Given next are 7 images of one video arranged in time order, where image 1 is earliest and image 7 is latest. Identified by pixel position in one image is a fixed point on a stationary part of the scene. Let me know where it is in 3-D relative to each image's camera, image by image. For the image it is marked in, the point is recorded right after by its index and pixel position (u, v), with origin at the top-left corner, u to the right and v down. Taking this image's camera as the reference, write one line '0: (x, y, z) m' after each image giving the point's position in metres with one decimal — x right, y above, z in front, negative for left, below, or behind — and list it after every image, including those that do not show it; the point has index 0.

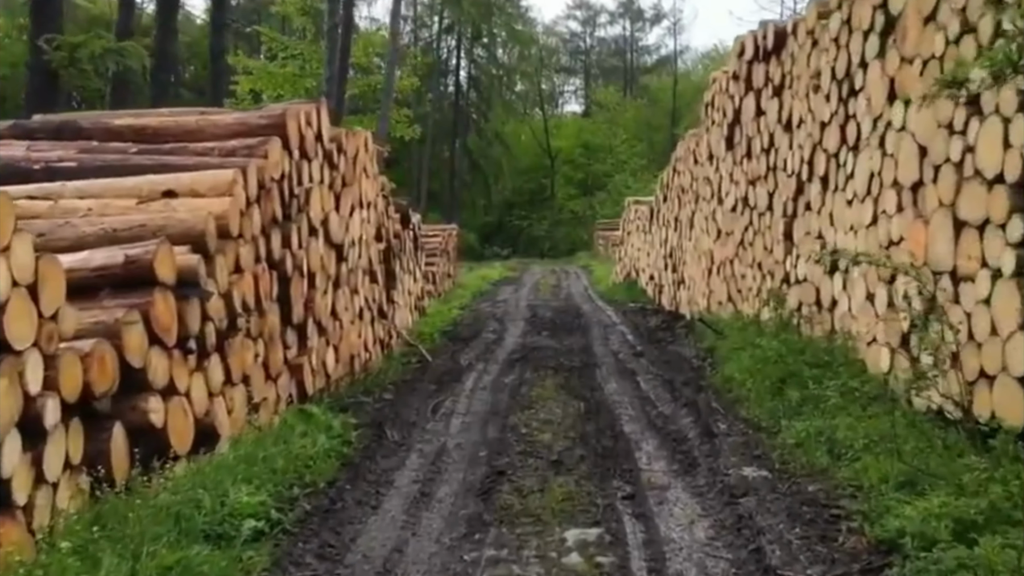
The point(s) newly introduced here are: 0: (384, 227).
0: (-1.4, +0.7, +11.8) m
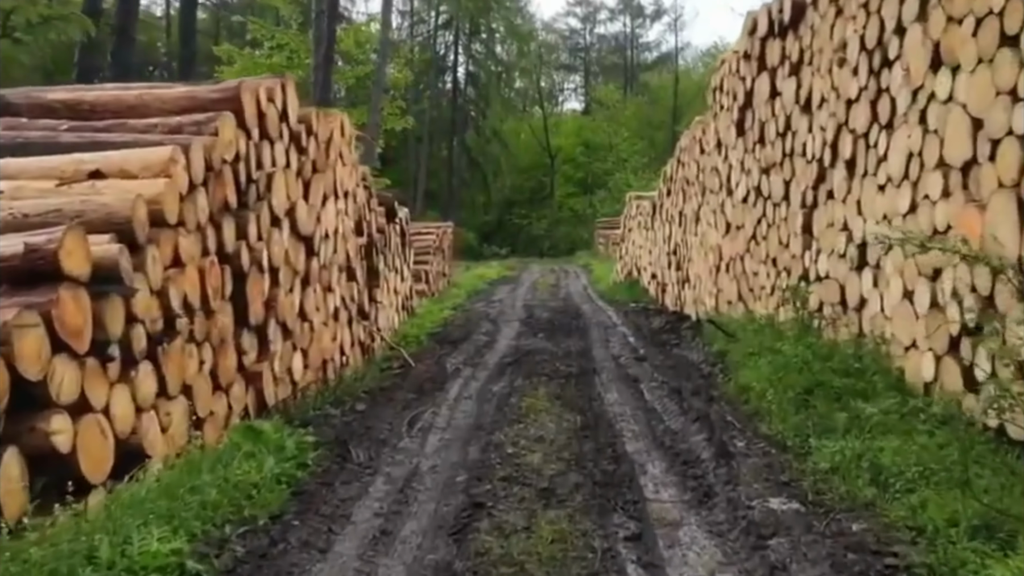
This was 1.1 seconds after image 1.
0: (-1.5, +0.7, +10.8) m
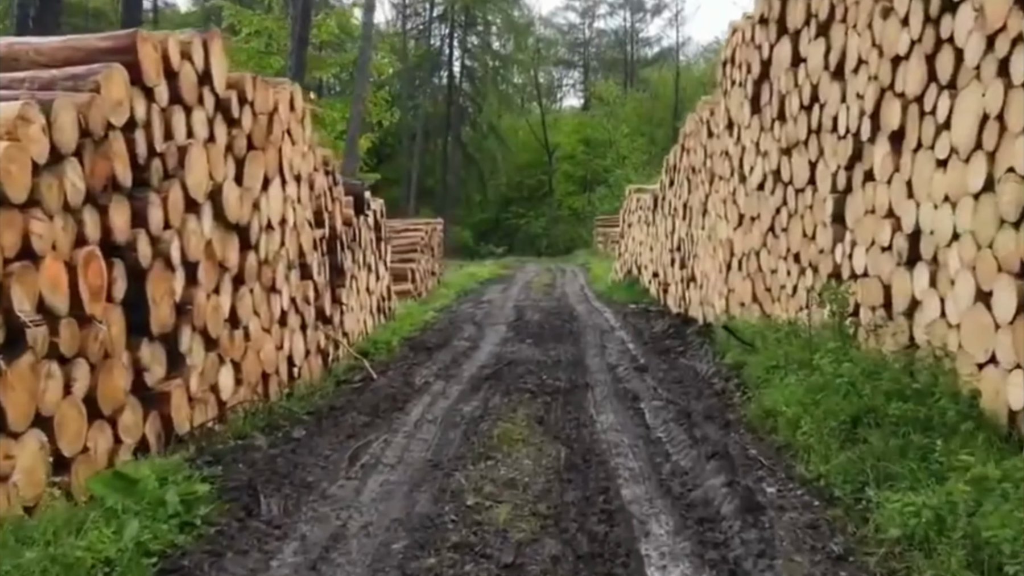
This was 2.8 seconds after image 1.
0: (-1.6, +0.7, +9.5) m
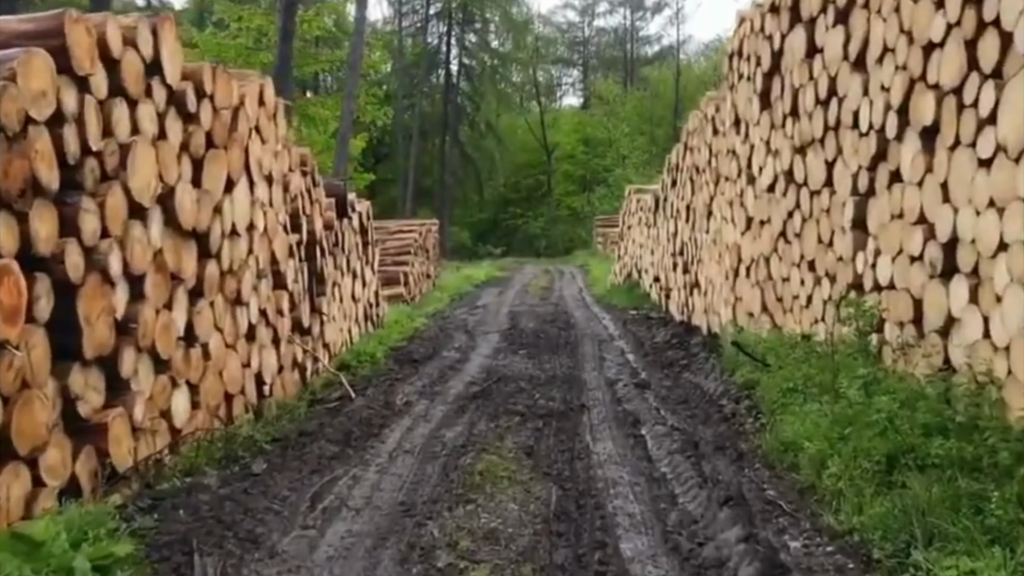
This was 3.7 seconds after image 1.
0: (-1.7, +0.6, +8.8) m
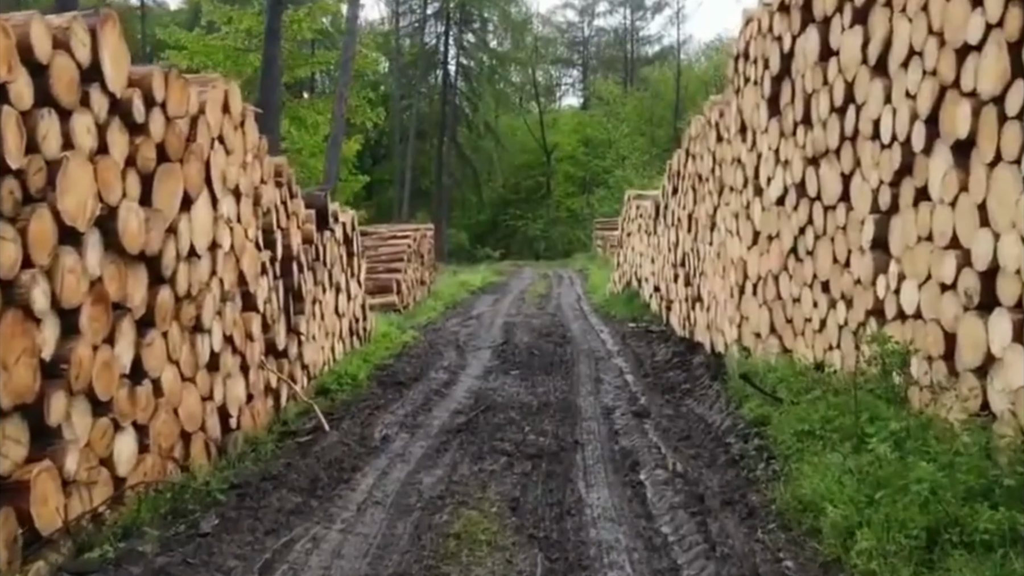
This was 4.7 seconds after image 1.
0: (-1.8, +0.5, +8.2) m
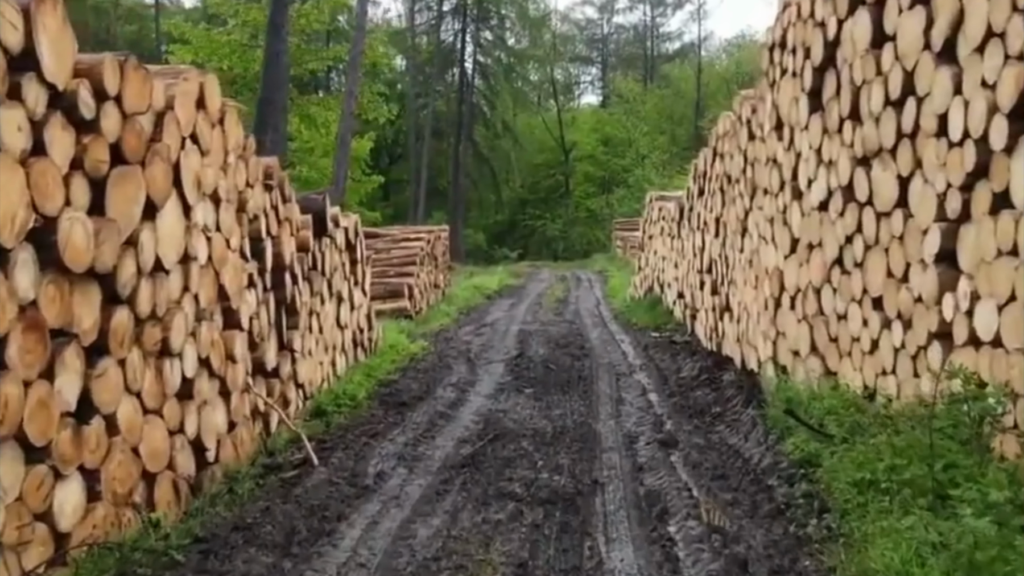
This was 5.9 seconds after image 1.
0: (-1.7, +0.4, +7.5) m
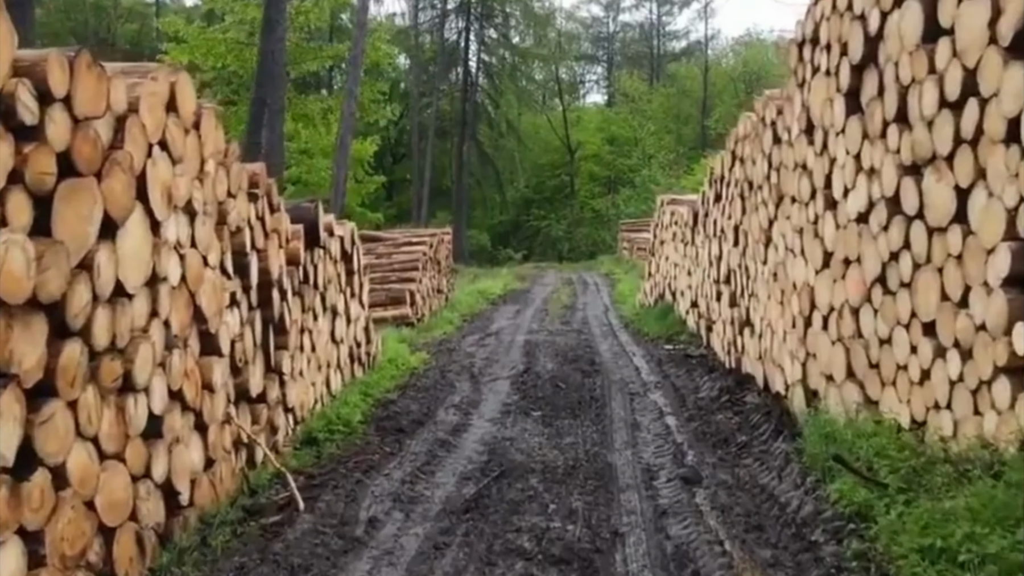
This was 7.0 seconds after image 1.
0: (-1.6, +0.2, +6.8) m
